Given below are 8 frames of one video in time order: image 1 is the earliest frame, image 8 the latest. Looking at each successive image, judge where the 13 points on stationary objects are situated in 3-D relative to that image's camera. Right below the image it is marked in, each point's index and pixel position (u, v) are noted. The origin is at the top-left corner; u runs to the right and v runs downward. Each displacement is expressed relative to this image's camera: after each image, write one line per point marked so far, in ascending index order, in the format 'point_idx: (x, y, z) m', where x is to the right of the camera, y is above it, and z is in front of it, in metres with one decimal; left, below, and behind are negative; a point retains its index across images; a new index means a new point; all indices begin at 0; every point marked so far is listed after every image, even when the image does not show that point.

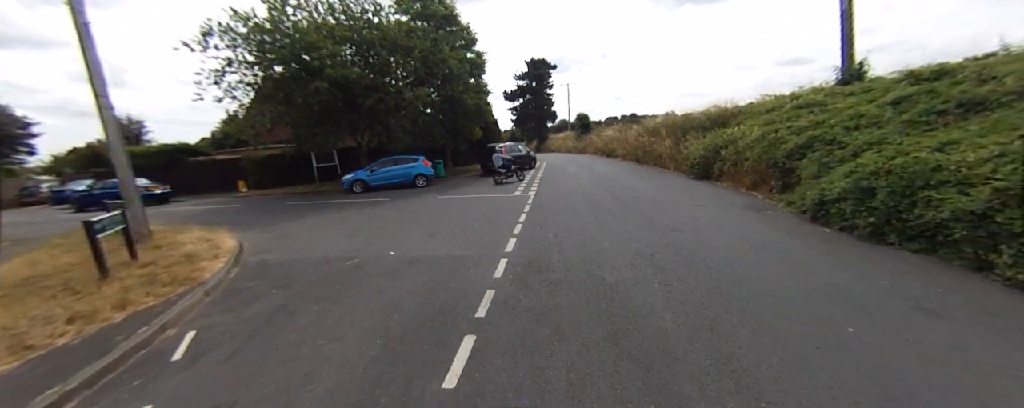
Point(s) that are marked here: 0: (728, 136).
0: (+7.9, +2.5, +11.4) m
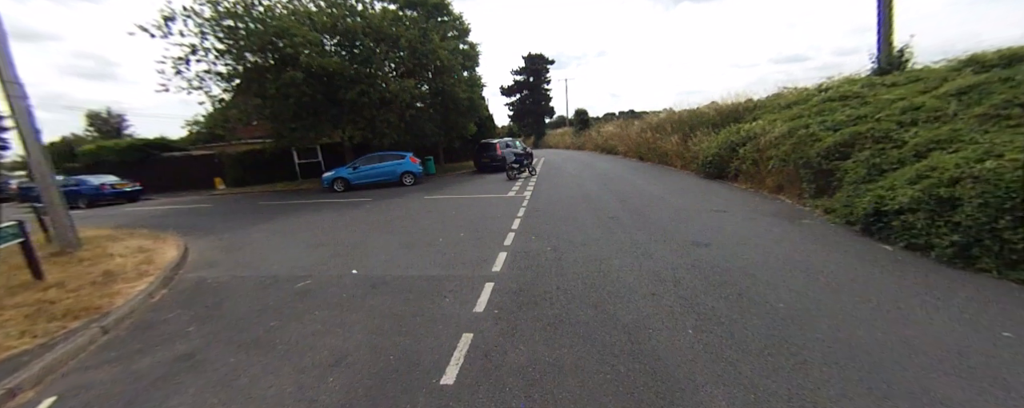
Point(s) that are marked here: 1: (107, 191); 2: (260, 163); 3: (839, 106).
0: (+7.7, +2.4, +10.3) m
1: (-23.0, +0.7, +17.7) m
2: (-16.1, +2.6, +20.0) m
3: (+8.4, +2.5, +7.9) m
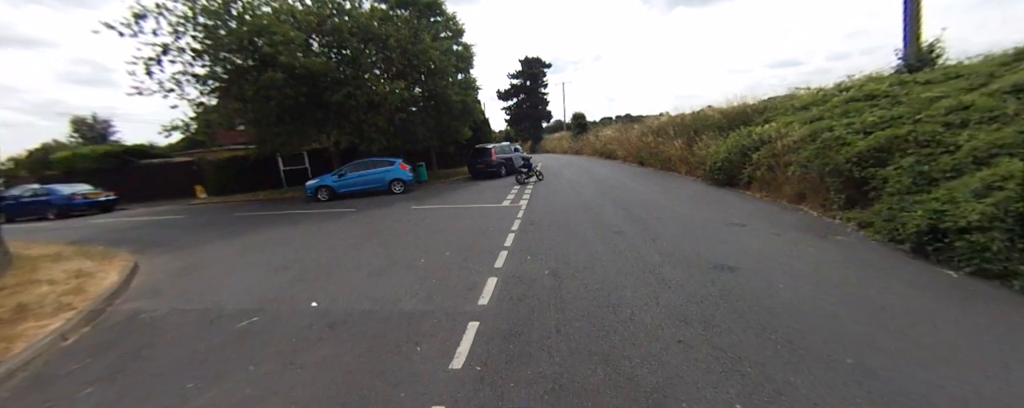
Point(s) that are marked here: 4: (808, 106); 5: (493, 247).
0: (+7.5, +2.1, +9.5) m
1: (-23.2, +0.2, +16.7) m
2: (-16.4, +2.0, +19.0) m
3: (+8.2, +2.3, +7.2) m
4: (+8.8, +2.9, +9.3) m
5: (-0.4, -0.9, +6.5) m
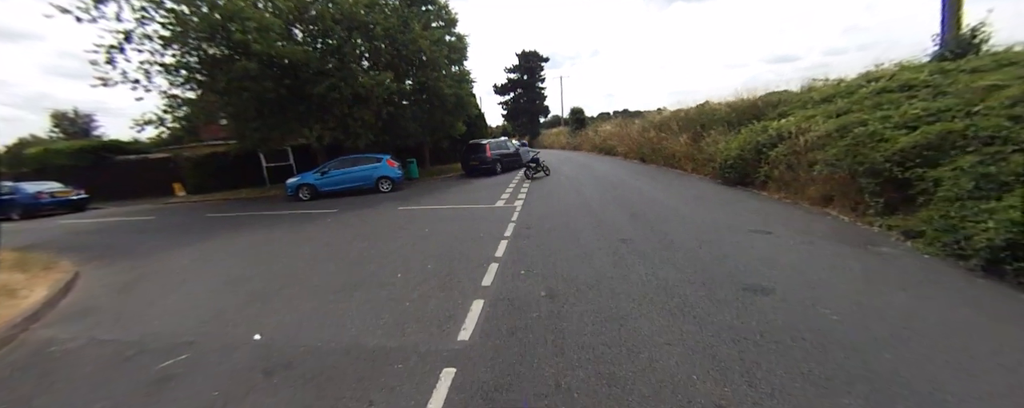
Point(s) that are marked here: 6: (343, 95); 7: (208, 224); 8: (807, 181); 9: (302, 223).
0: (+7.3, +2.0, +8.7) m
1: (-23.4, +0.2, +15.7) m
2: (-16.6, +2.1, +18.0) m
3: (+8.0, +2.2, +6.4) m
4: (+8.7, +2.9, +8.5) m
5: (-0.6, -1.0, +5.7) m
6: (-7.7, +5.0, +14.1) m
7: (-11.2, -0.7, +11.6) m
8: (+6.8, +0.5, +7.2) m
9: (-7.1, -0.6, +10.5) m
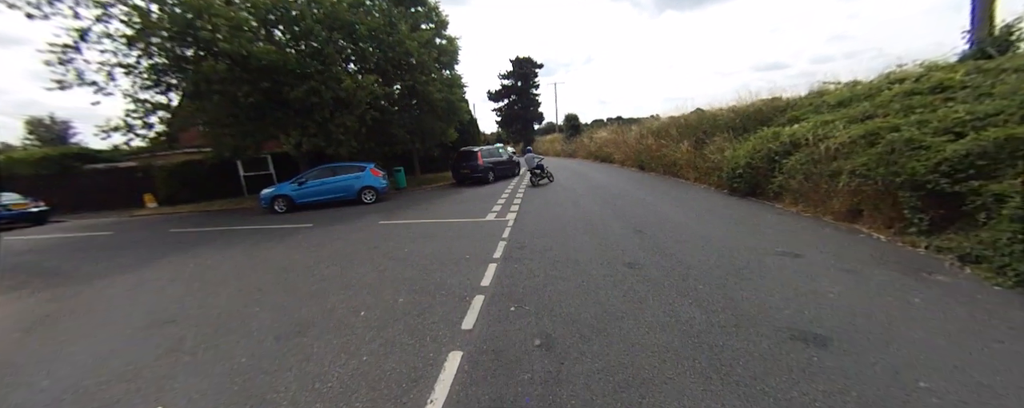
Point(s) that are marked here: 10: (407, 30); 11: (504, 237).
0: (+7.1, +1.7, +8.0) m
1: (-23.8, -0.4, +14.5) m
2: (-17.0, +1.5, +17.0) m
3: (+7.8, +1.9, +5.7) m
4: (+8.4, +2.6, +7.9) m
5: (-0.7, -1.3, +4.8) m
6: (-8.0, +4.5, +13.3) m
7: (-11.5, -1.2, +10.5) m
8: (+6.6, +0.2, +6.5) m
9: (-7.4, -1.1, +9.6) m
10: (-5.0, +8.2, +14.8) m
11: (-0.2, -0.8, +7.5) m
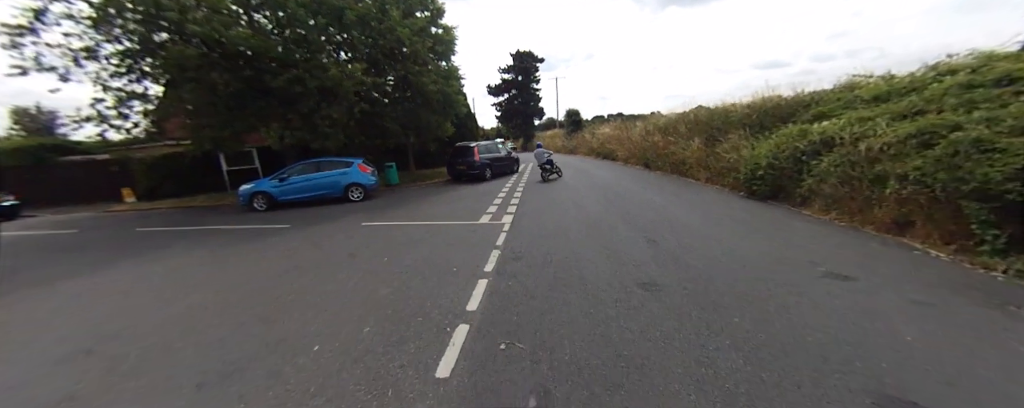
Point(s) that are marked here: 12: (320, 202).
0: (+7.0, +1.6, +7.2) m
1: (-23.9, -0.1, +13.6) m
2: (-17.1, +1.7, +16.1) m
3: (+7.8, +1.7, +4.9) m
4: (+8.4, +2.4, +7.0) m
5: (-0.8, -1.4, +4.0) m
6: (-8.1, +4.5, +12.4) m
7: (-11.6, -1.1, +9.7) m
8: (+6.5, +0.1, +5.7) m
9: (-7.5, -1.0, +8.7) m
10: (-5.0, +8.3, +13.8) m
11: (-0.3, -0.8, +6.7) m
12: (-7.7, +0.1, +12.6) m
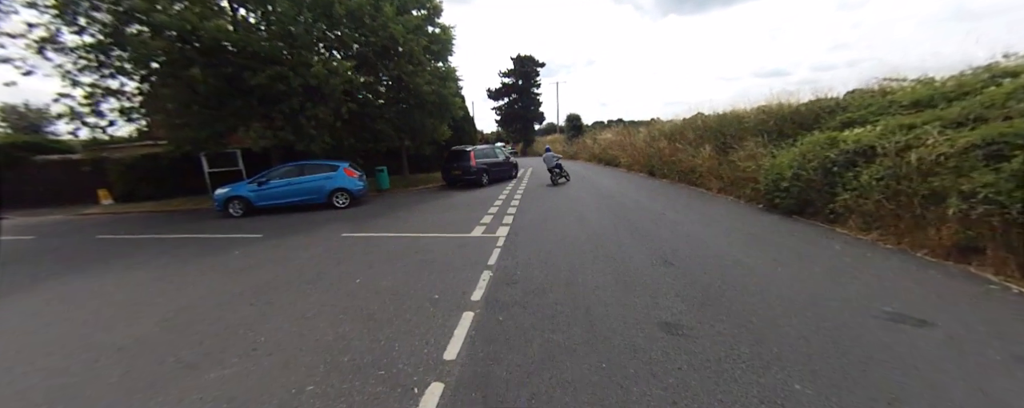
0: (+6.9, +1.2, +6.4) m
1: (-24.0, -0.2, +12.7) m
2: (-17.2, +1.6, +15.2) m
3: (+7.7, +1.4, +4.1) m
4: (+8.3, +2.0, +6.2) m
5: (-0.9, -1.6, +3.2) m
6: (-8.1, +4.3, +11.6) m
7: (-11.7, -1.2, +8.8) m
8: (+6.4, -0.3, +4.9) m
9: (-7.6, -1.2, +7.9) m
10: (-5.0, +8.0, +13.1) m
11: (-0.4, -1.1, +5.8) m
12: (-7.8, -0.1, +11.8) m
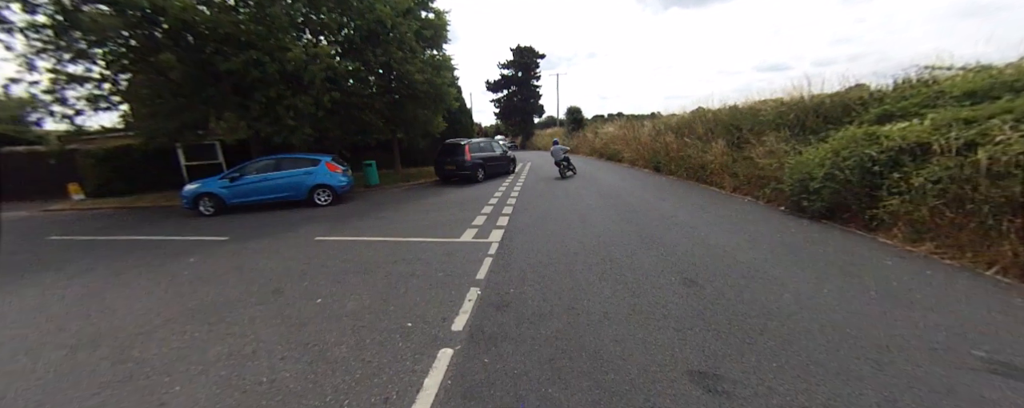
0: (+6.8, +1.1, +5.6) m
1: (-24.1, +0.1, +11.8) m
2: (-17.3, +1.8, +14.3) m
3: (+7.6, +1.3, +3.2) m
4: (+8.2, +1.9, +5.4) m
5: (-1.1, -1.7, +2.4) m
6: (-8.2, +4.4, +10.6) m
7: (-11.9, -1.2, +8.0) m
8: (+6.3, -0.4, +4.1) m
9: (-7.7, -1.2, +7.1) m
10: (-5.1, +8.2, +12.1) m
11: (-0.5, -1.2, +5.0) m
12: (-8.0, 0.0, +10.9) m
